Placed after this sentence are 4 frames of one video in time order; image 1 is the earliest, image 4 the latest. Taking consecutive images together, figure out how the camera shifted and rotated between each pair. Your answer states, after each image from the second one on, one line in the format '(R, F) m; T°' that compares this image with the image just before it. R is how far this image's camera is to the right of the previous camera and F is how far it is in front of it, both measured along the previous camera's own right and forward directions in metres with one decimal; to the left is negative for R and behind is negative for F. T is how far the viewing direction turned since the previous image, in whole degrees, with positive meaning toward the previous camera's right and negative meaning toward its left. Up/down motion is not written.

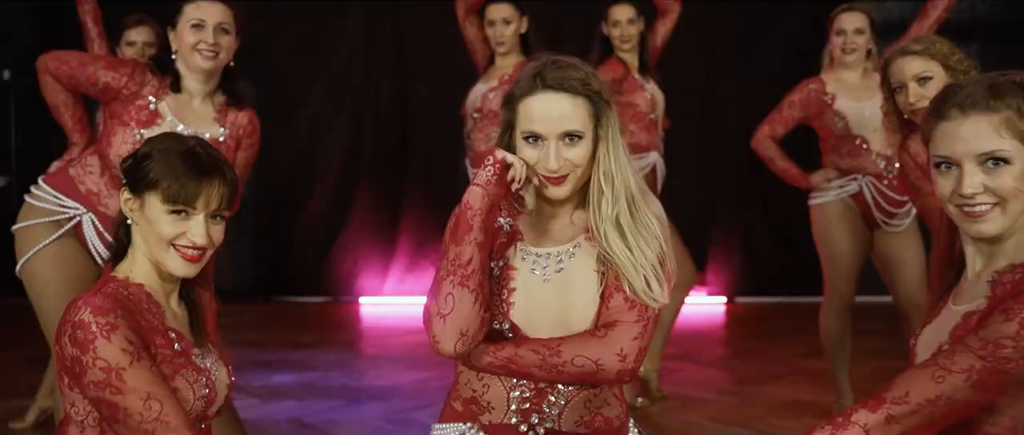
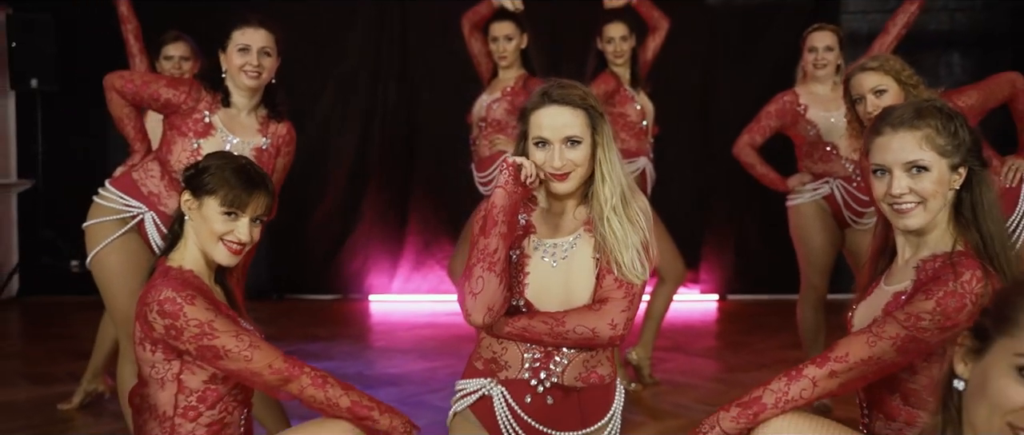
(0.0, -0.3) m; 0°
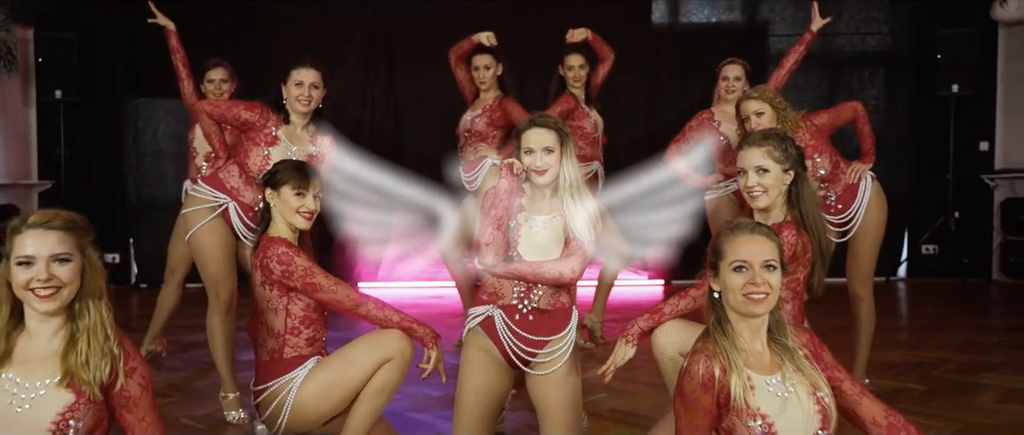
(-0.1, -0.9) m; +3°
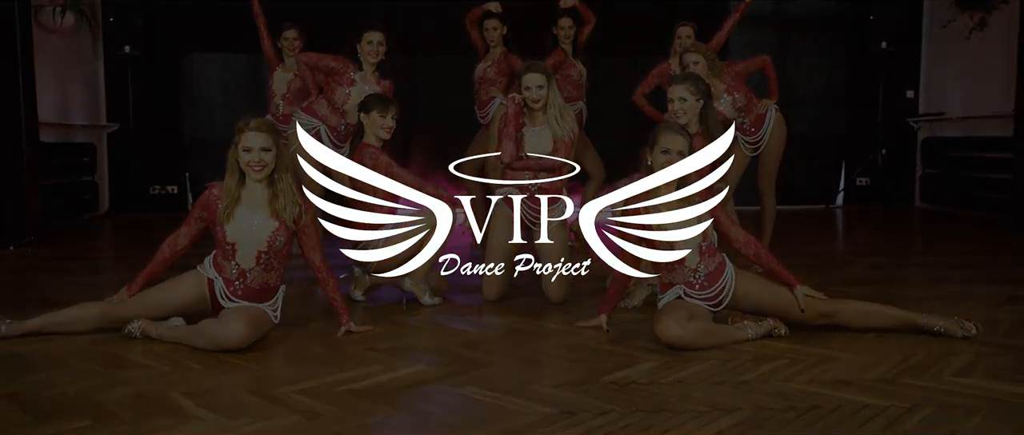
(-0.1, -1.3) m; +1°
